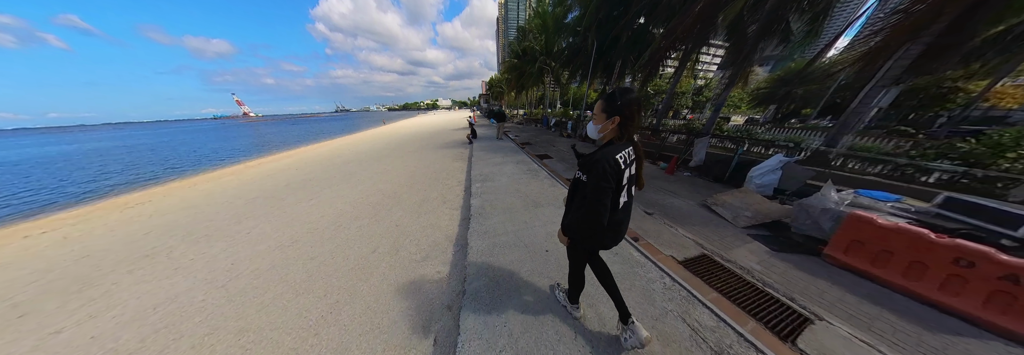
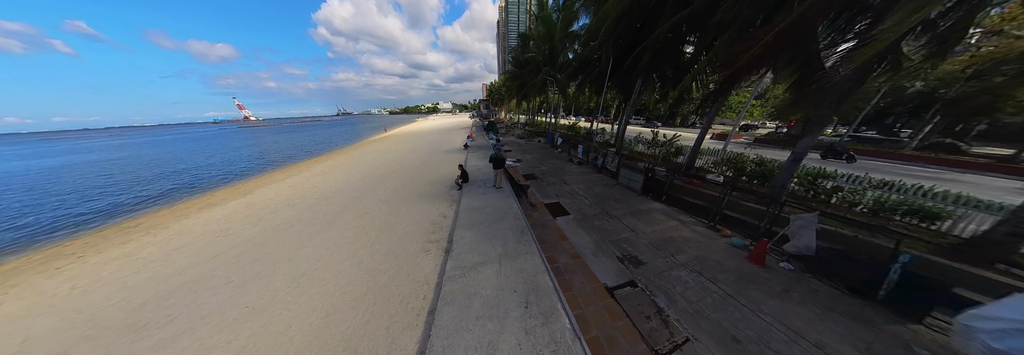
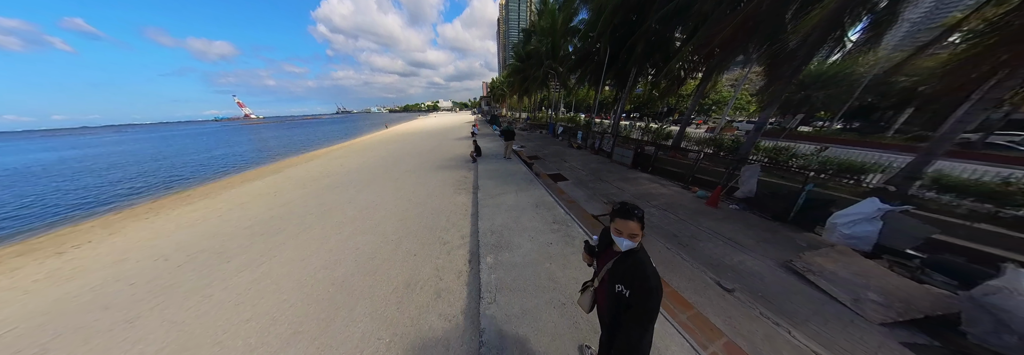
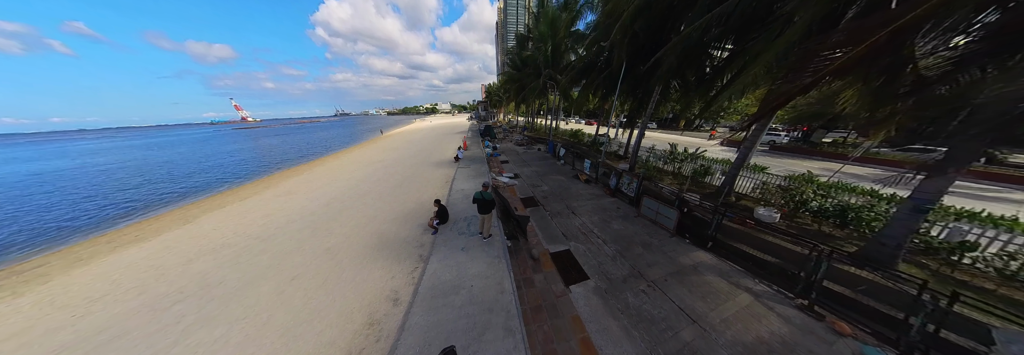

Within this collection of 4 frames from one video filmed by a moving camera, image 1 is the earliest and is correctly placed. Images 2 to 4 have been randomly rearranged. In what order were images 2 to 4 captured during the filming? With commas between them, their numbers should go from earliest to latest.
3, 2, 4
